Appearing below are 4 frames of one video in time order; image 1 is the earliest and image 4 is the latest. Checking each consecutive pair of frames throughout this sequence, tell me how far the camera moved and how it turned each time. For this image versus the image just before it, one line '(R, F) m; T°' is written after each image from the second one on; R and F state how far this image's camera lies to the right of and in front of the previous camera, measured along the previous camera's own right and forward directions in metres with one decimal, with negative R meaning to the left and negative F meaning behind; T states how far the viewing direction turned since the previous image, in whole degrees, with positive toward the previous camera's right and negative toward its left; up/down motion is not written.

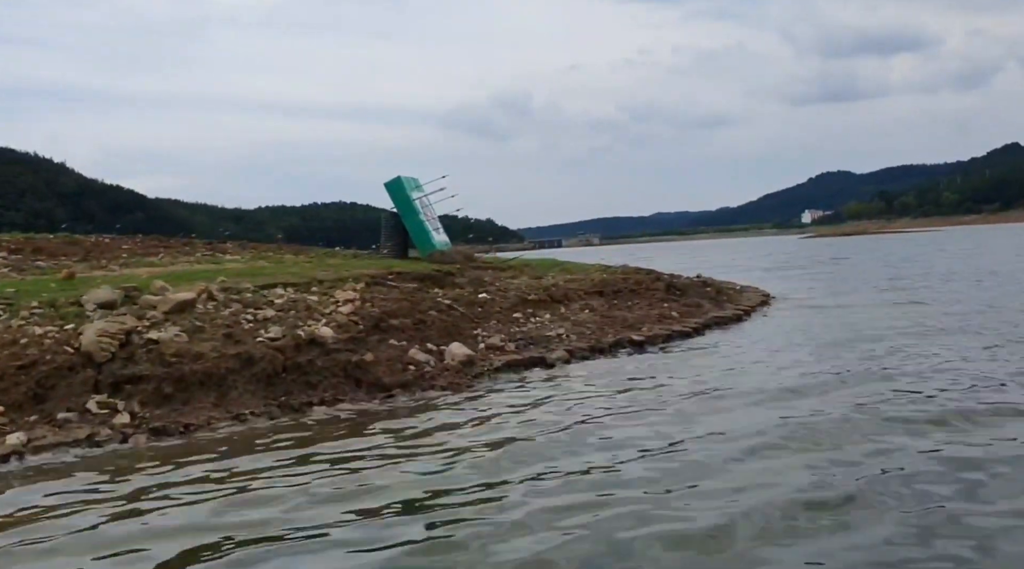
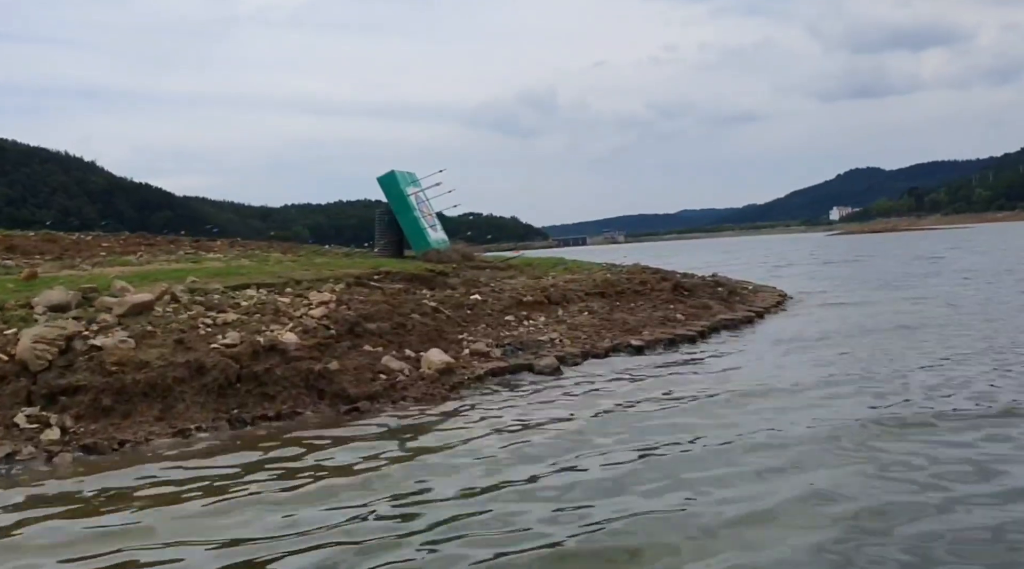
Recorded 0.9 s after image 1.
(+0.4, +0.8) m; -2°
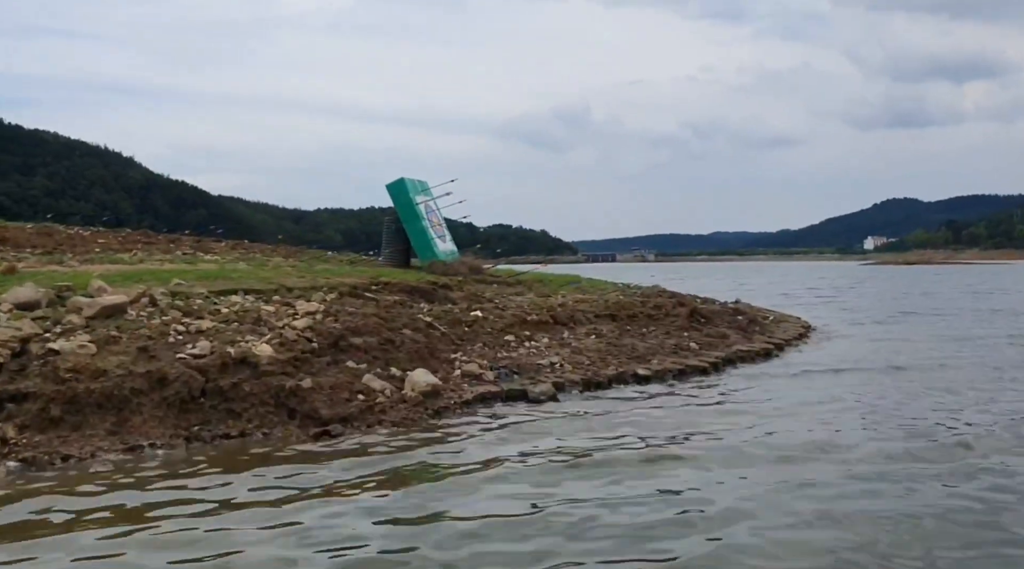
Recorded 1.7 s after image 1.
(+0.3, +0.7) m; -2°
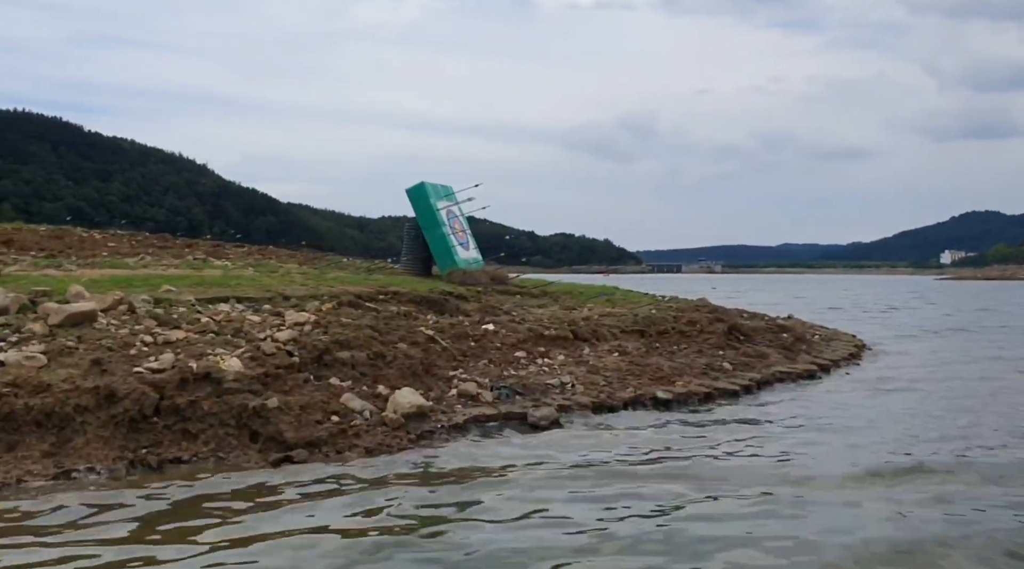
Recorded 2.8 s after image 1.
(+0.6, +0.9) m; -4°
